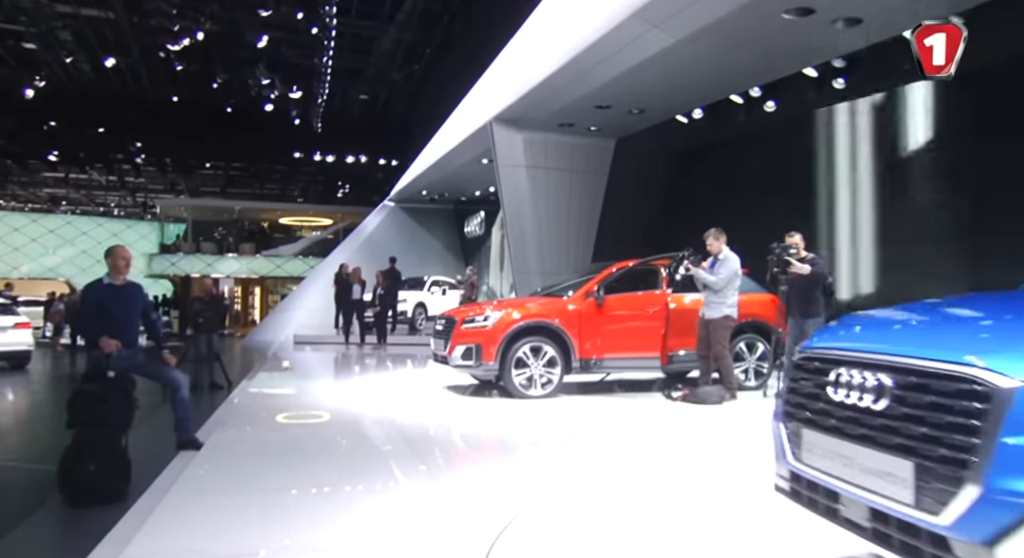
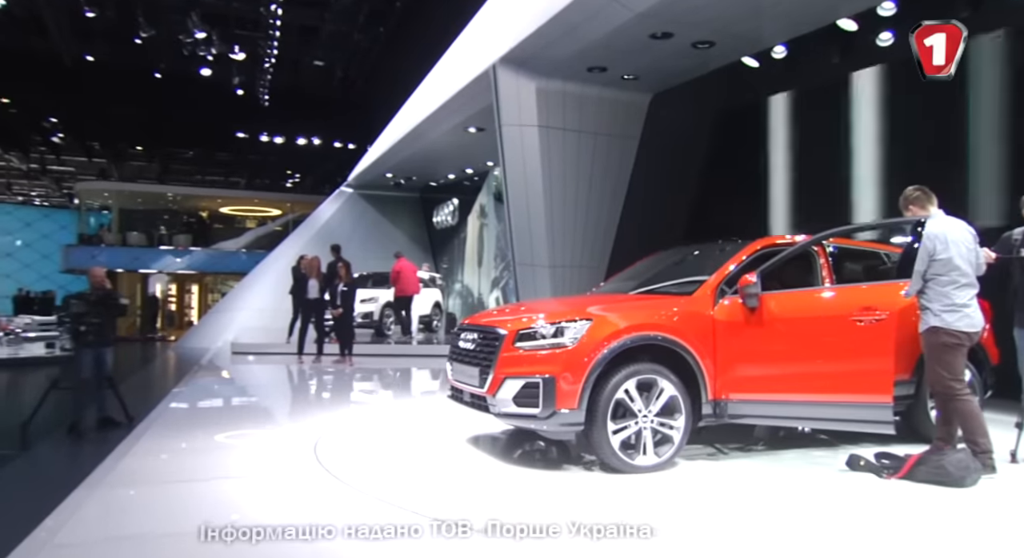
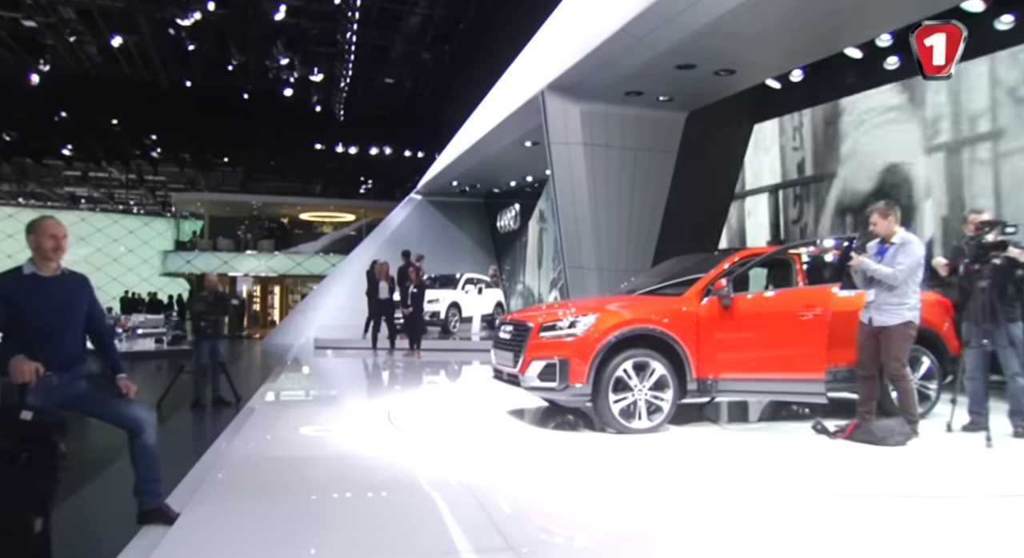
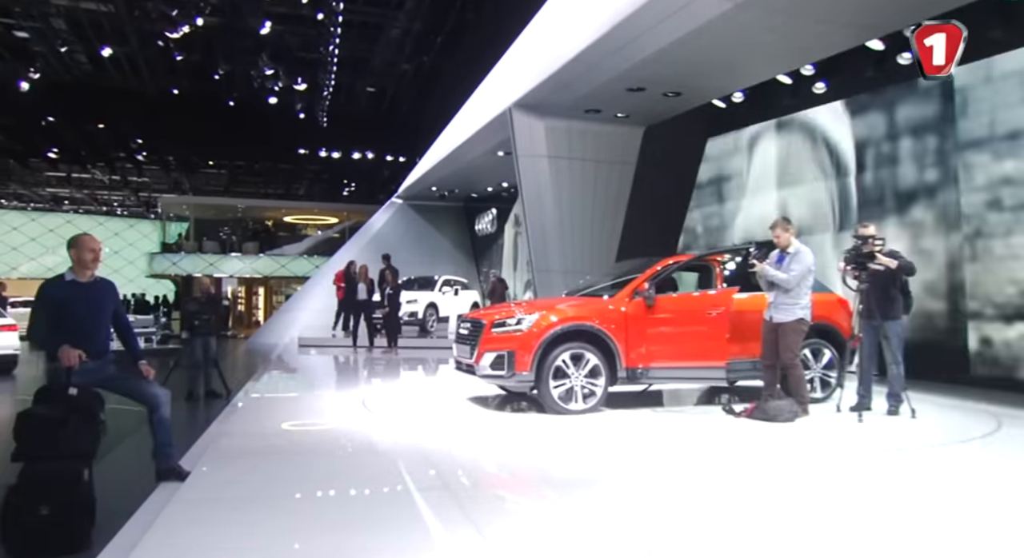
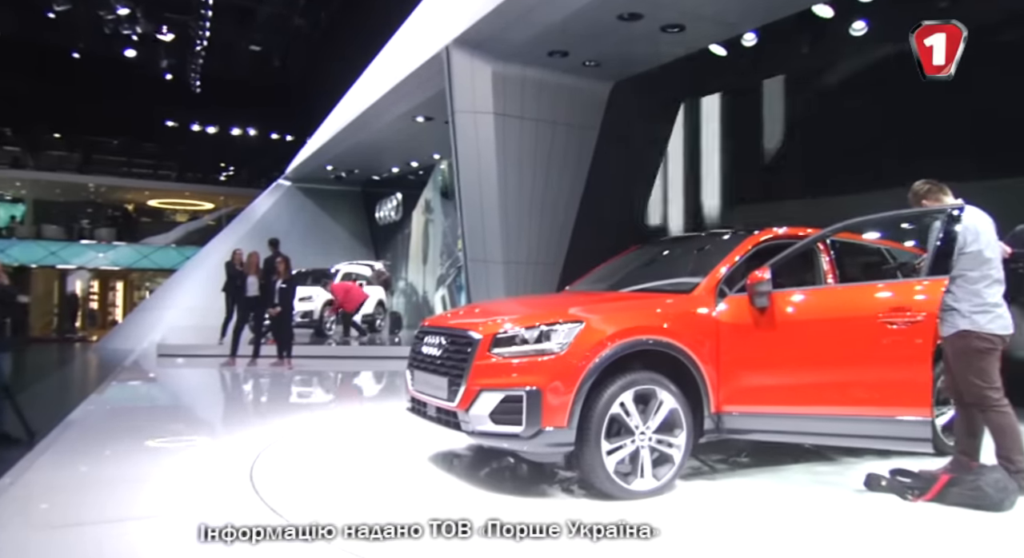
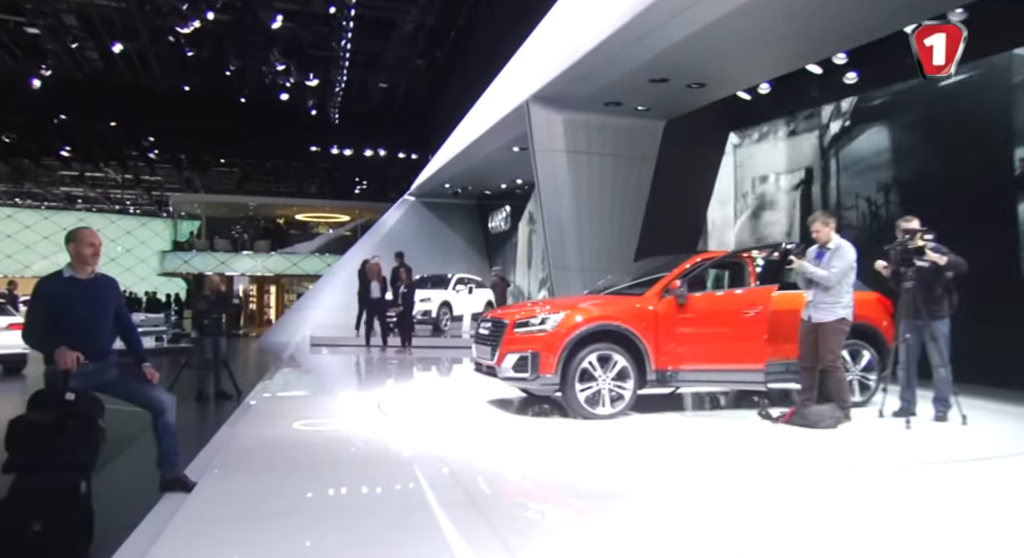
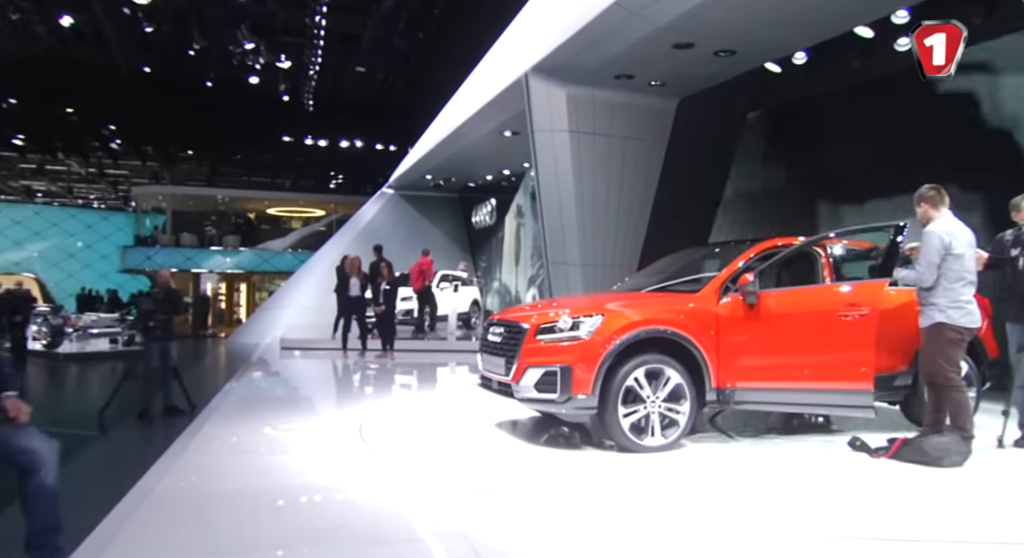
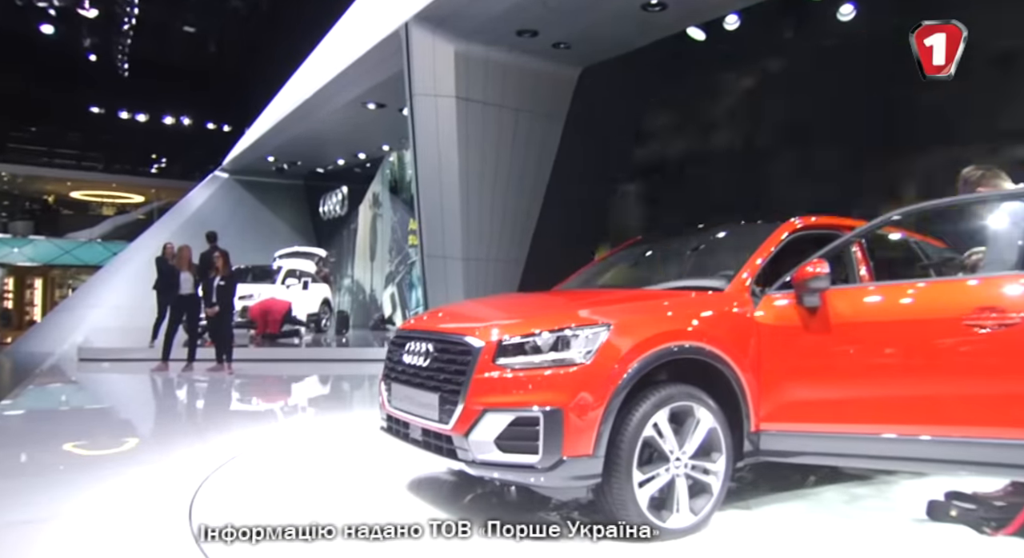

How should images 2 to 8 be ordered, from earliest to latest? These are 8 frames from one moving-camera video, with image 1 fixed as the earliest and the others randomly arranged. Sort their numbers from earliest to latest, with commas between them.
4, 6, 3, 7, 2, 5, 8
